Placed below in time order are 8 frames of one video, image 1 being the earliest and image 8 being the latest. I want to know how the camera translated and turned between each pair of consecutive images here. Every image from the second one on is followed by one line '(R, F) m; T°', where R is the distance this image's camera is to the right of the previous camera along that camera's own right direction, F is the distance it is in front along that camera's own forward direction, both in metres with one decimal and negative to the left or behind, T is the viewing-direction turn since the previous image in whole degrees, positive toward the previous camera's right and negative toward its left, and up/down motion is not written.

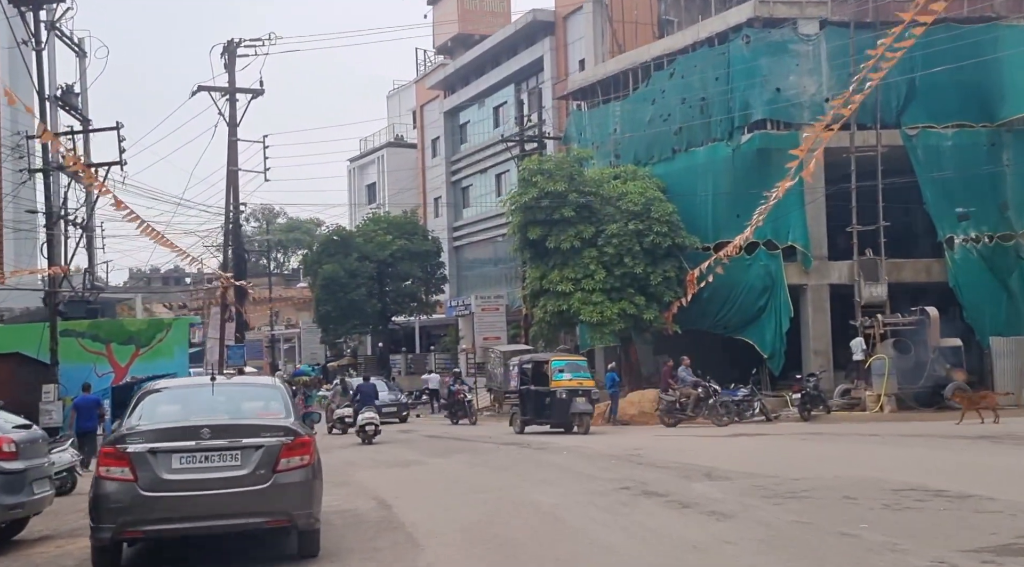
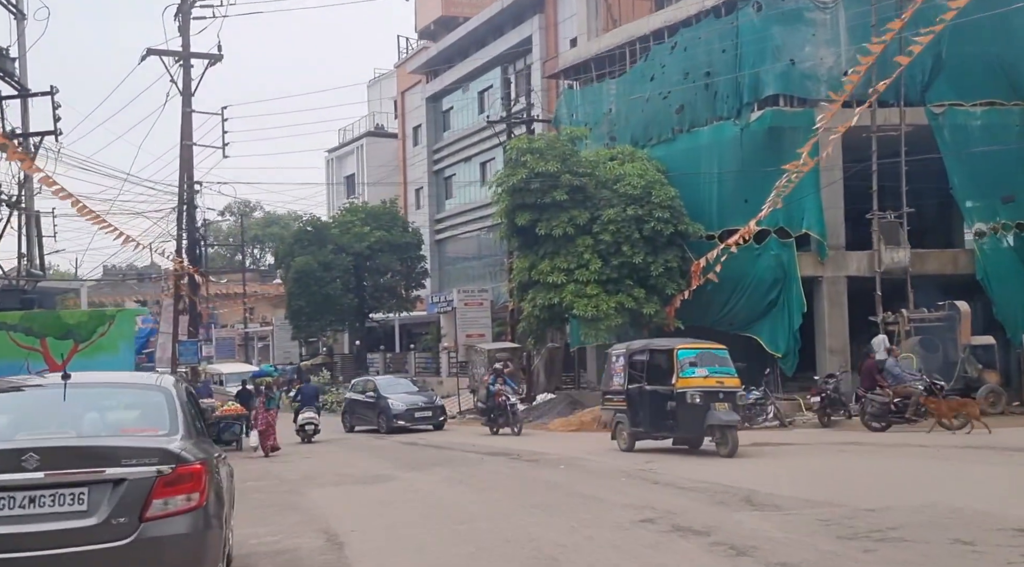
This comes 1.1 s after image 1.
(-0.1, +2.6) m; +1°
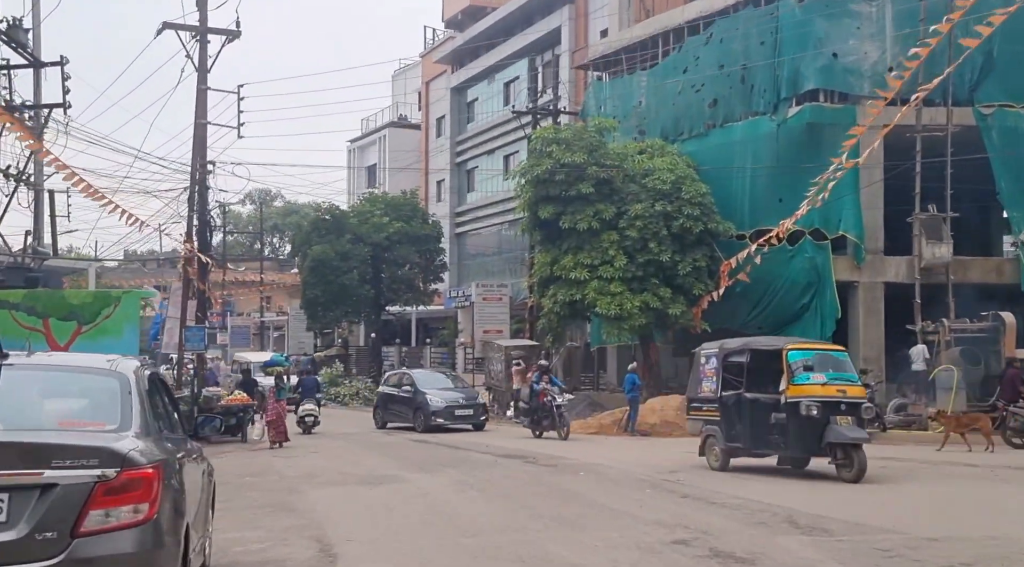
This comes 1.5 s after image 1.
(0.0, +1.0) m; -1°
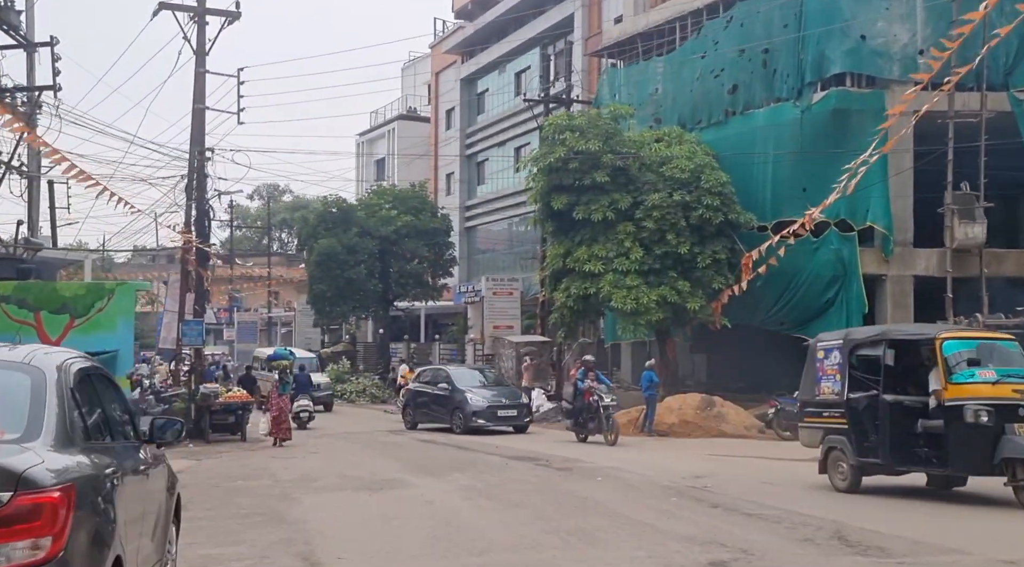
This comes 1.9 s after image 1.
(0.0, +1.0) m; -1°
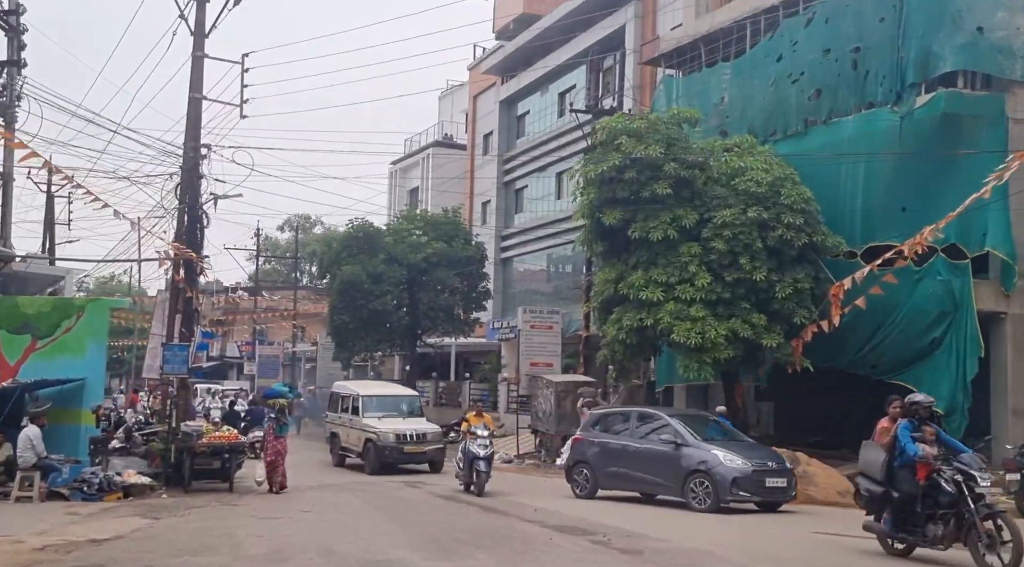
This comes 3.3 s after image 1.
(-0.2, +3.5) m; -2°
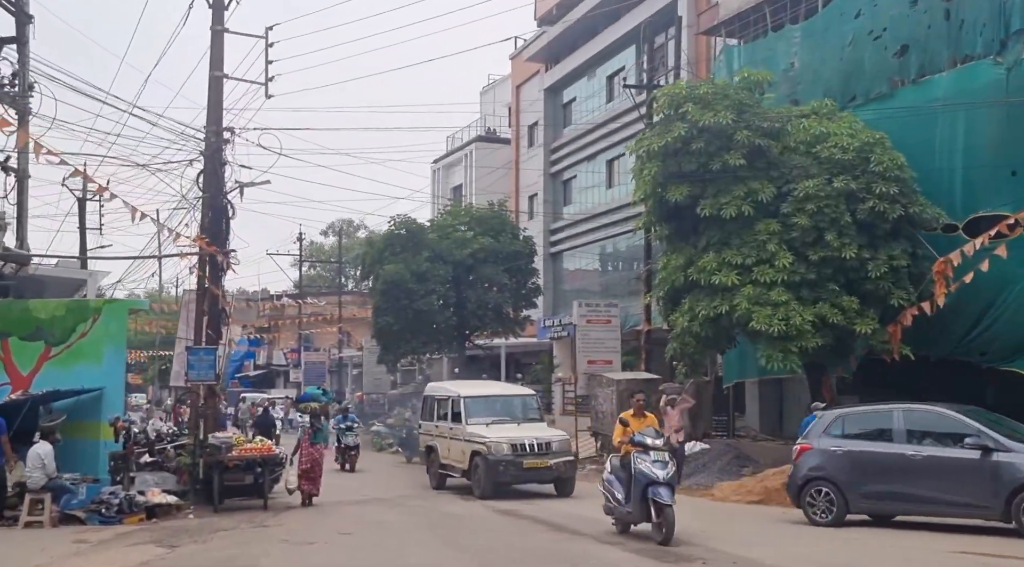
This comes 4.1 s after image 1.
(-0.2, +2.0) m; -3°
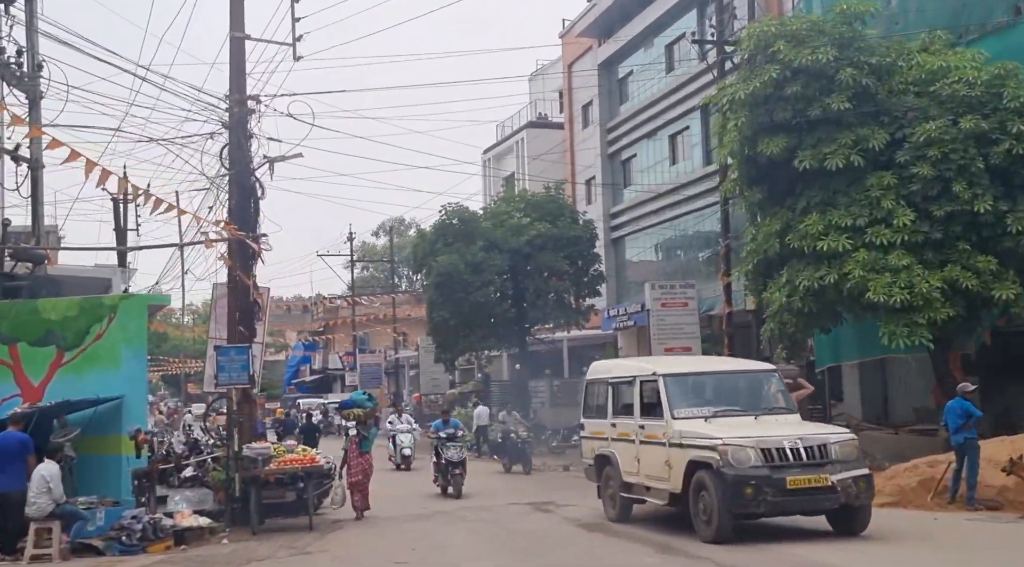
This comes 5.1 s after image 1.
(-0.3, +2.3) m; -3°
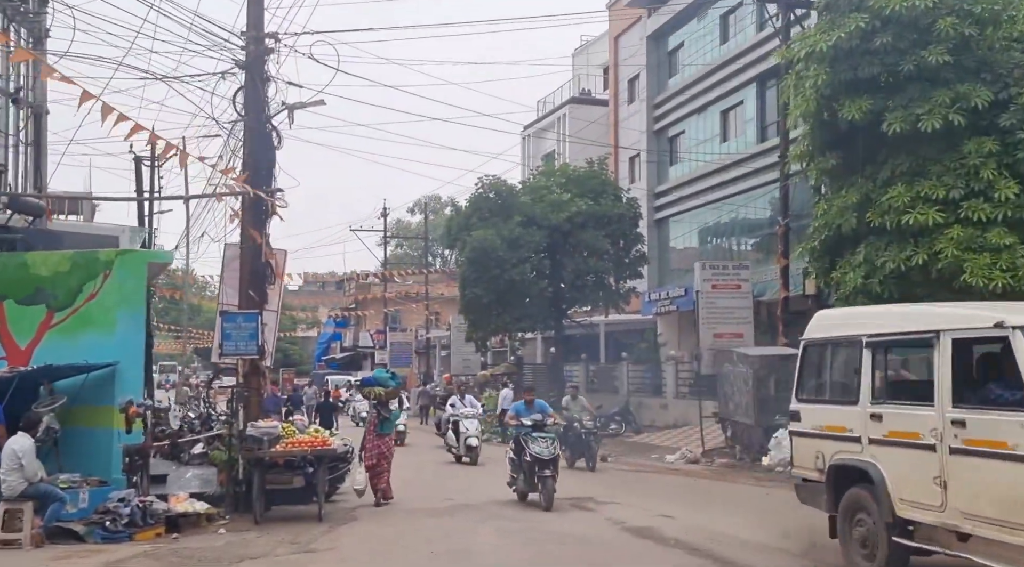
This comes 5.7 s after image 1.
(-0.1, +1.7) m; -2°
